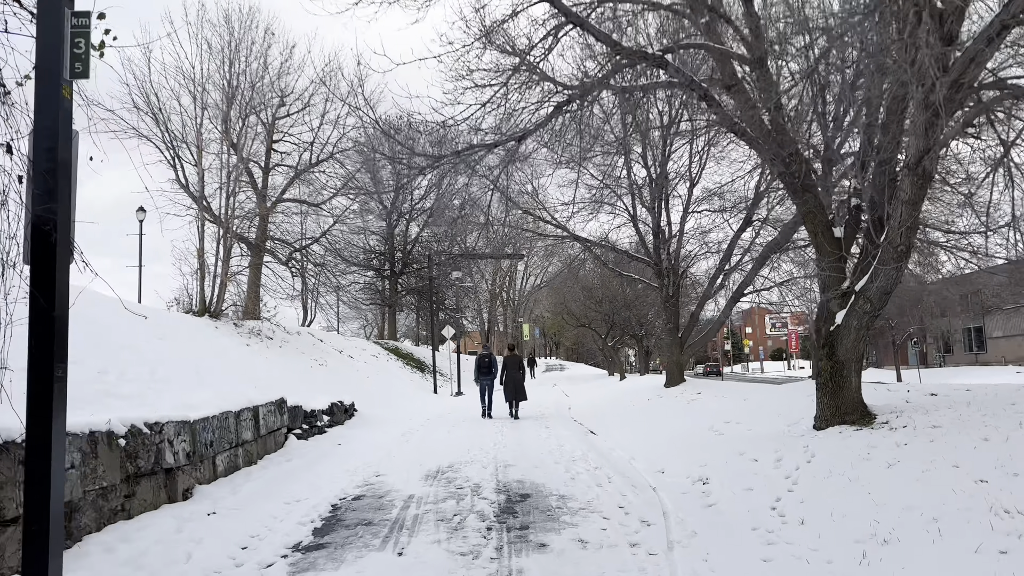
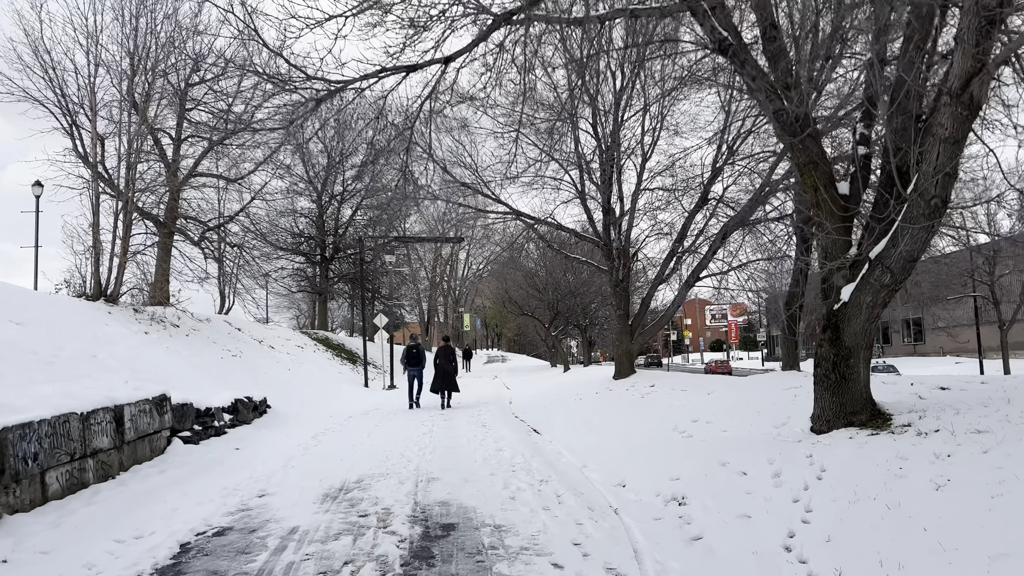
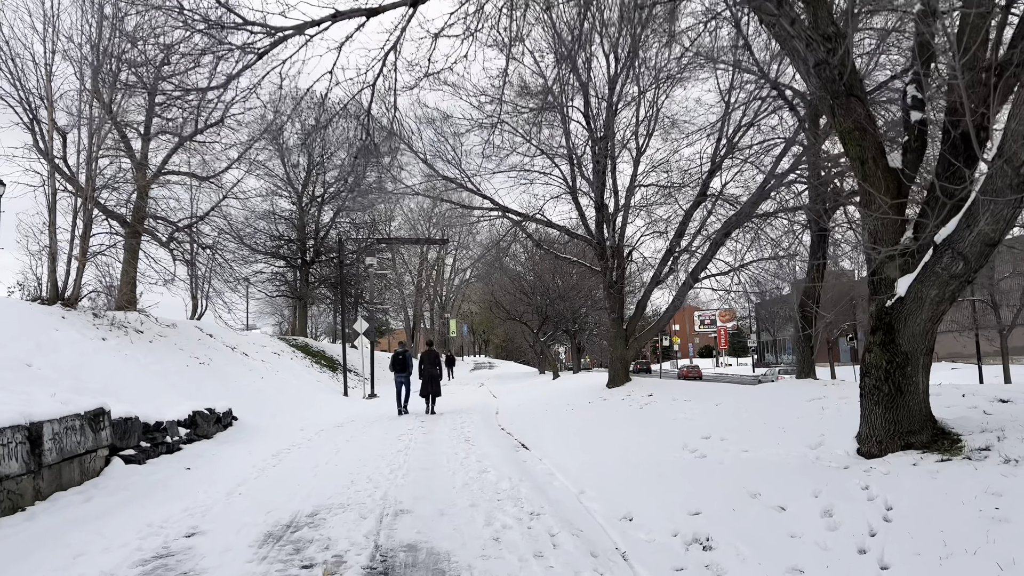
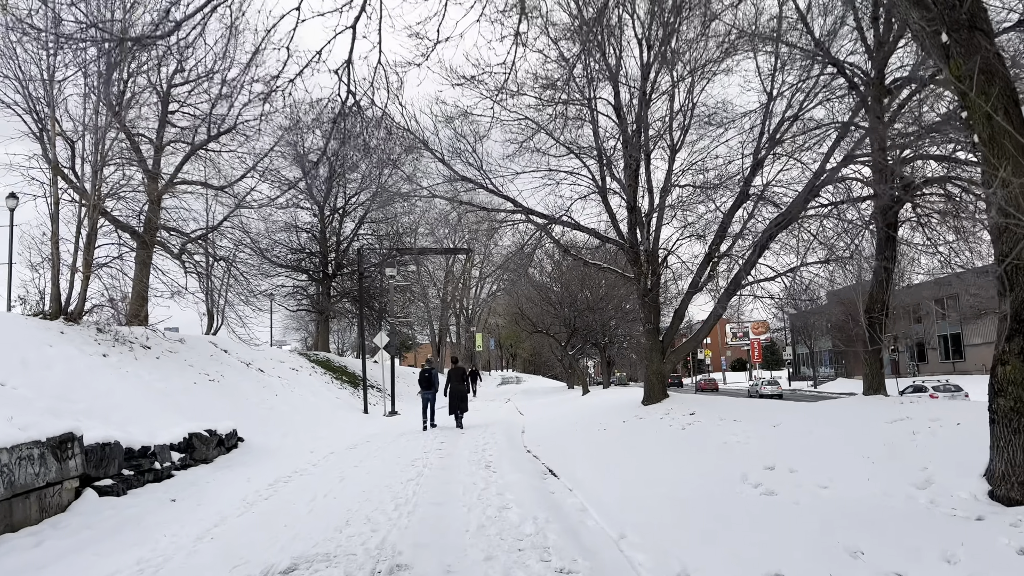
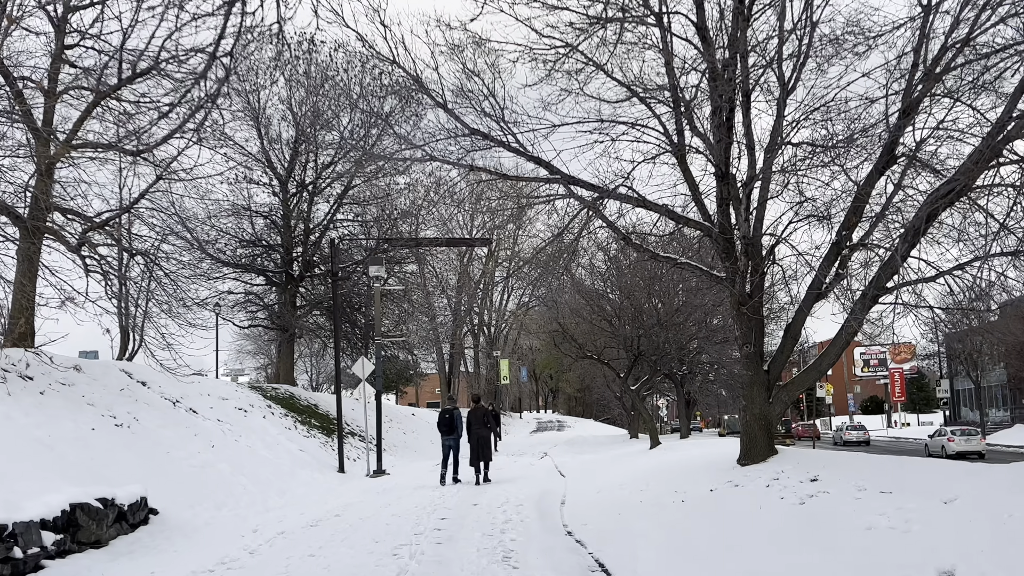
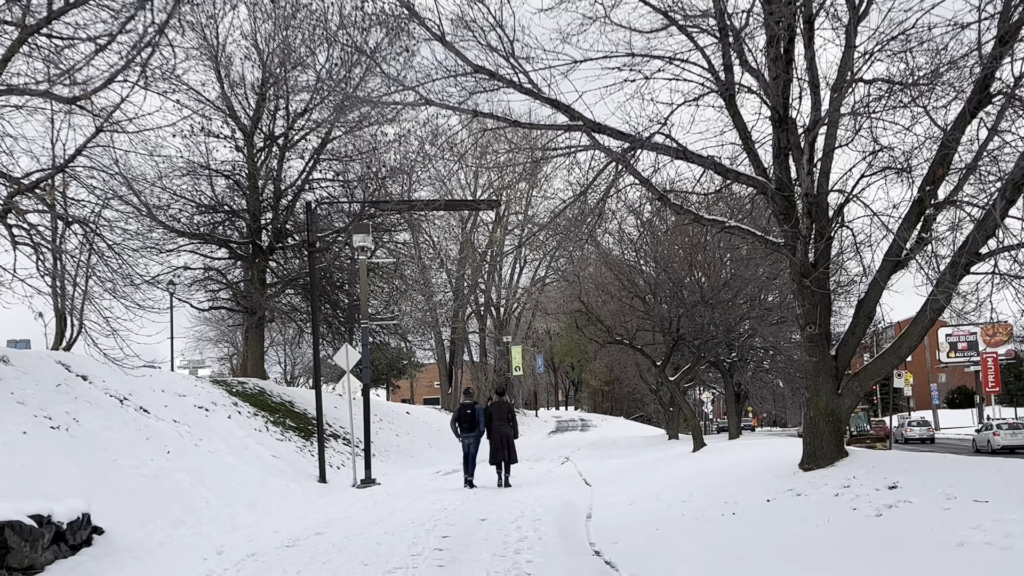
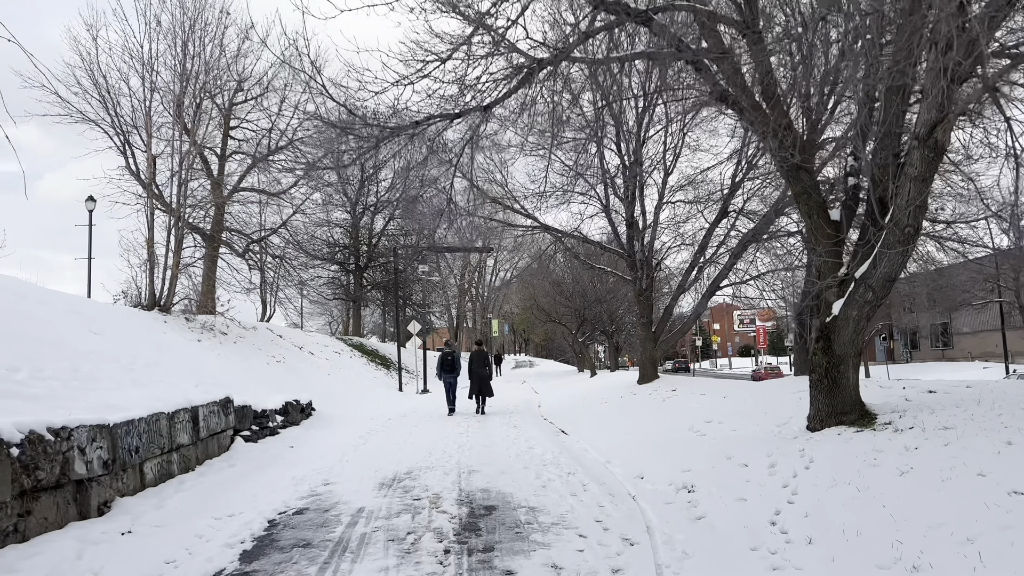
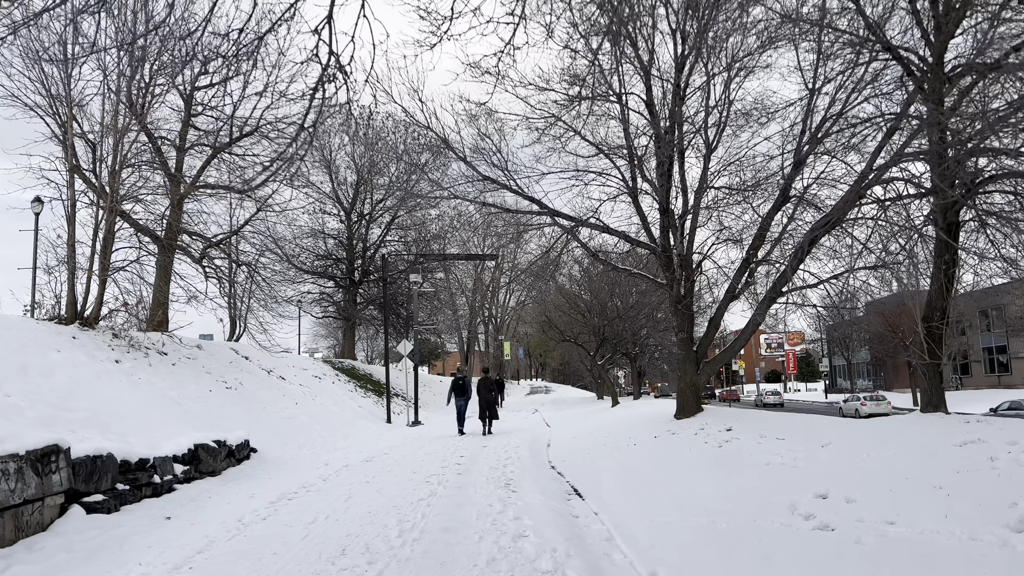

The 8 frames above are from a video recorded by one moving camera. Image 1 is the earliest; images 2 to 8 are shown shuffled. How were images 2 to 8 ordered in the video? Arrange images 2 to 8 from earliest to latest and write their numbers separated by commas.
7, 2, 3, 4, 8, 5, 6
